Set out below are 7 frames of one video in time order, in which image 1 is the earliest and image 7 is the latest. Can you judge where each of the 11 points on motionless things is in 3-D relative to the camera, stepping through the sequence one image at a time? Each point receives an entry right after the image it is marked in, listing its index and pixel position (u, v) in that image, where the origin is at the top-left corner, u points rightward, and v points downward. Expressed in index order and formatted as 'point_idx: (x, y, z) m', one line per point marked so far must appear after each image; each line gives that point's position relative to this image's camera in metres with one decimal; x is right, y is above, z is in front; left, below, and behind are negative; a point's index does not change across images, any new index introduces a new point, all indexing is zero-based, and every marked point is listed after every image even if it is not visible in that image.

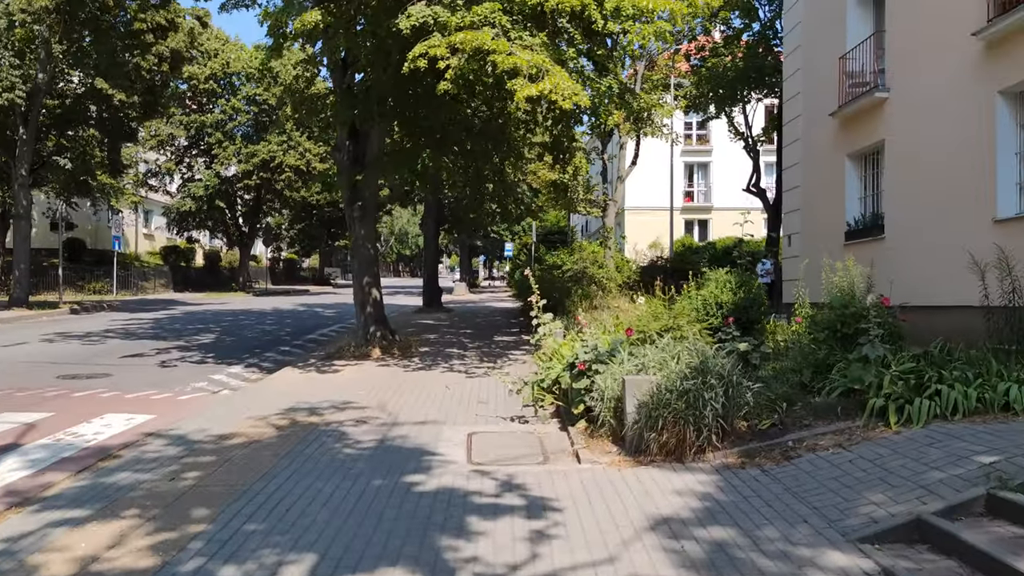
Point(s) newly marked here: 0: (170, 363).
0: (-5.6, -1.2, +11.8) m
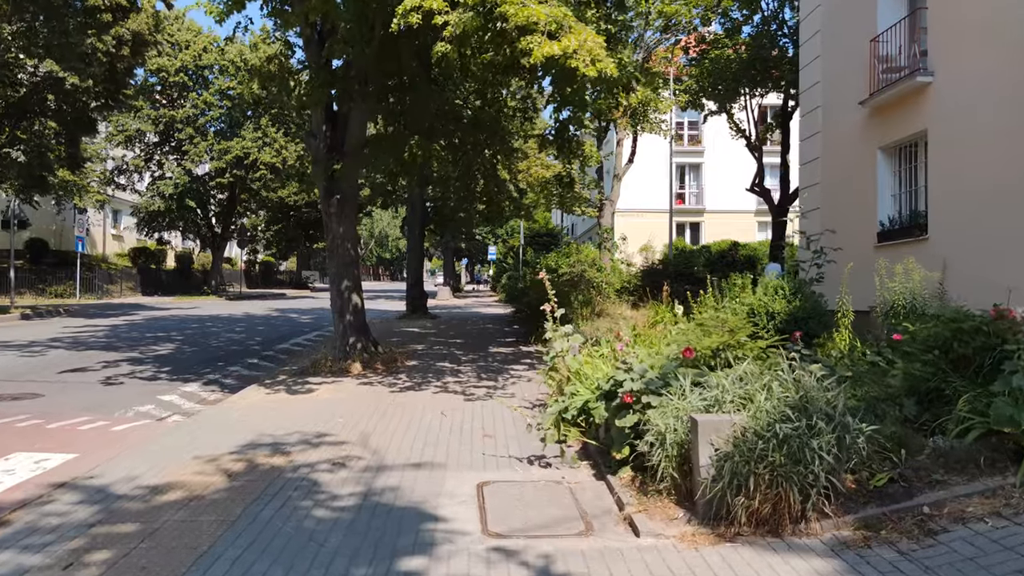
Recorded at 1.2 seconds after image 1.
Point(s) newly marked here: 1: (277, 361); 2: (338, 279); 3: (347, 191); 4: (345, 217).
0: (-5.6, -1.3, +10.2) m
1: (-4.0, -1.2, +12.1) m
2: (-2.7, +0.1, +11.0) m
3: (-2.6, +1.5, +11.2) m
4: (-2.6, +1.1, +11.1) m
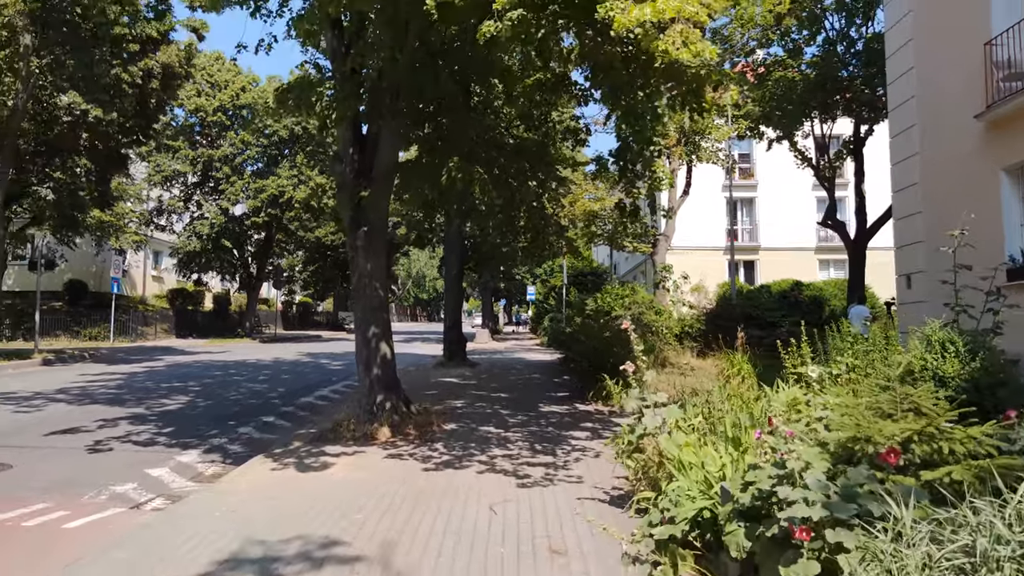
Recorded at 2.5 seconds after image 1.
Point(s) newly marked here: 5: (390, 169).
0: (-4.9, -1.9, +8.6) m
1: (-3.2, -1.9, +10.5) m
2: (-2.0, -0.5, +9.4) m
3: (-1.9, +0.9, +9.6) m
4: (-1.9, +0.5, +9.5) m
5: (-1.7, +1.6, +9.7) m
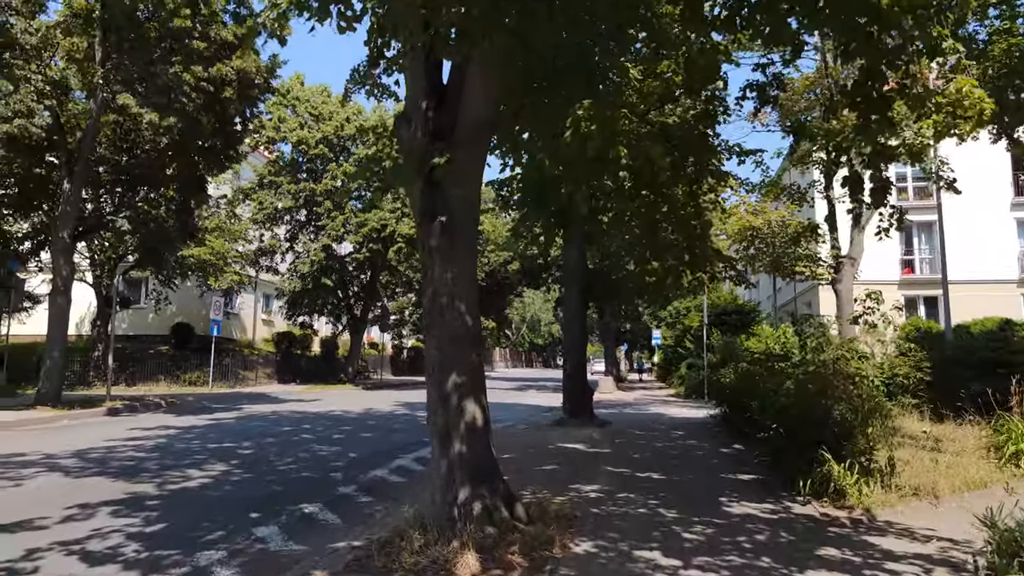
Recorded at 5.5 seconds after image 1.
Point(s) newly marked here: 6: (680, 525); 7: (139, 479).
0: (-3.6, -2.1, +5.5) m
1: (-1.6, -2.2, +7.0) m
2: (-0.6, -0.7, +5.9) m
3: (-0.5, +0.7, +6.2) m
4: (-0.5, +0.3, +6.1) m
5: (-0.3, +1.4, +6.2) m
6: (+1.4, -1.9, +5.9) m
7: (-4.4, -2.2, +8.4) m
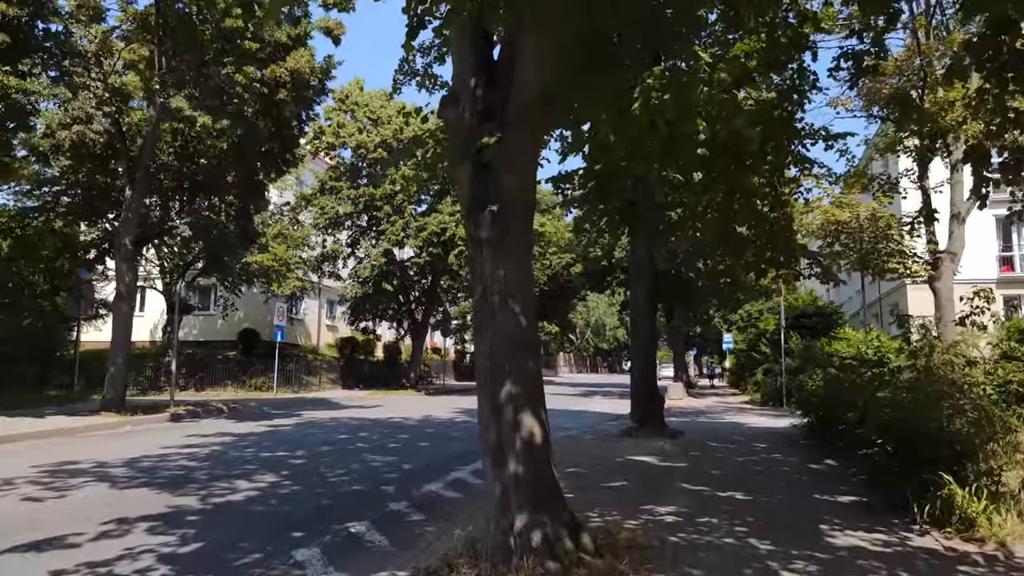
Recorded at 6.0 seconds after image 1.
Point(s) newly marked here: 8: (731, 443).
0: (-3.2, -2.1, +5.1) m
1: (-1.0, -2.2, +6.4) m
2: (-0.1, -0.7, +5.2) m
3: (0.0, +0.7, +5.5) m
4: (0.0, +0.3, +5.4) m
5: (+0.2, +1.4, +5.5) m
6: (+1.9, -1.9, +5.0) m
7: (-3.7, -2.3, +8.0) m
8: (+3.7, -2.6, +12.1) m
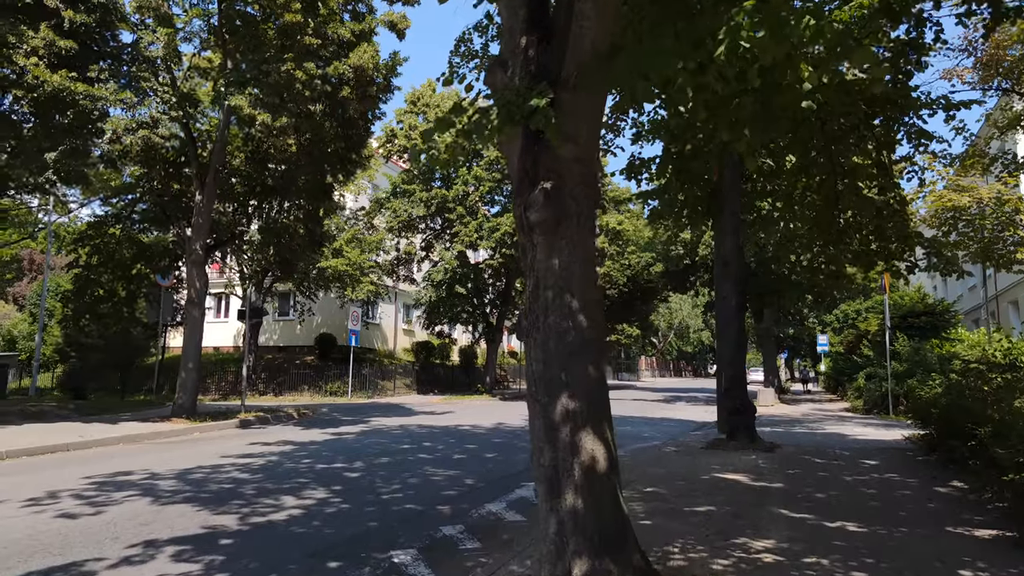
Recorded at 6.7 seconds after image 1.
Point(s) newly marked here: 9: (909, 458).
0: (-2.8, -2.1, +4.5) m
1: (-0.5, -2.2, +5.6) m
2: (+0.2, -0.6, +4.2) m
3: (+0.4, +0.7, +4.5) m
4: (+0.3, +0.3, +4.4) m
5: (+0.5, +1.5, +4.5) m
6: (+2.2, -1.8, +3.9) m
7: (-3.0, -2.3, +7.5) m
8: (+4.8, -2.5, +10.7) m
9: (+6.0, -2.5, +10.8) m
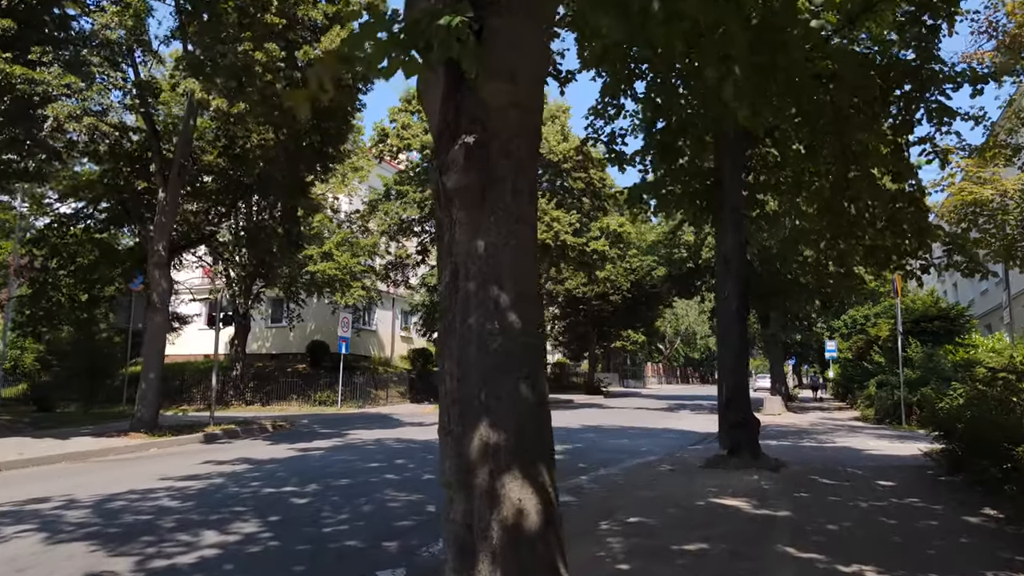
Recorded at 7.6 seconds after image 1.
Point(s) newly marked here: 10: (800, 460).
0: (-3.2, -2.0, +3.4) m
1: (-0.9, -2.1, +4.4) m
2: (-0.2, -0.6, +3.1) m
3: (0.0, +0.8, +3.4) m
4: (-0.1, +0.4, +3.3) m
5: (+0.1, +1.5, +3.4) m
6: (+1.8, -1.8, +2.7) m
7: (-3.3, -2.3, +6.4) m
8: (+4.5, -2.5, +9.5) m
9: (+5.6, -2.5, +9.6) m
10: (+4.7, -2.8, +11.7) m
